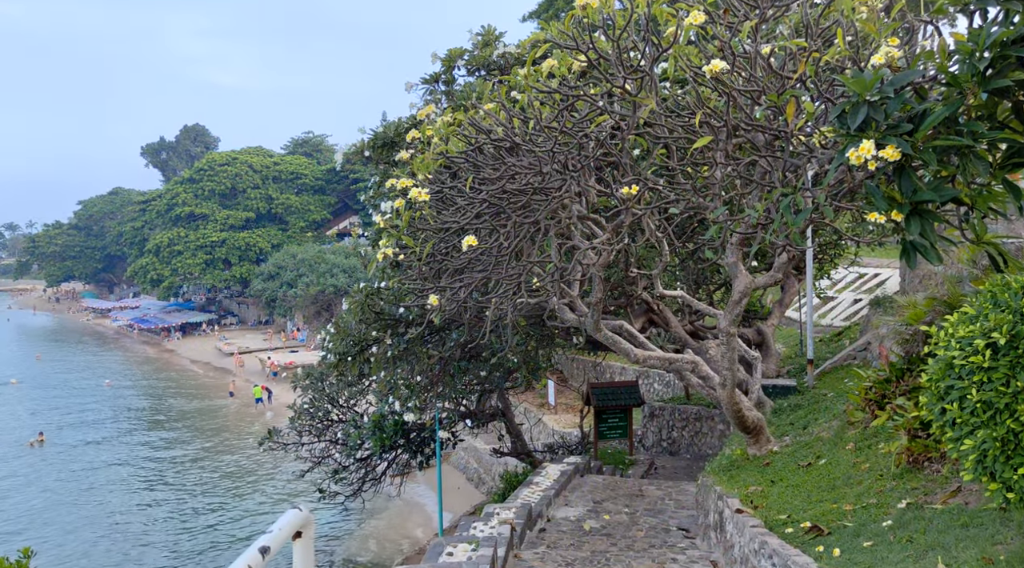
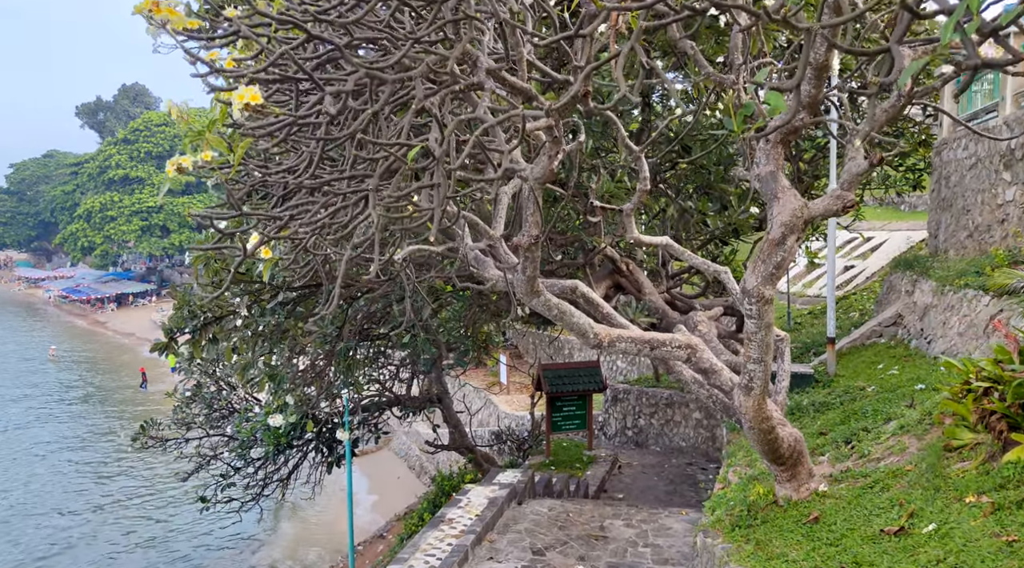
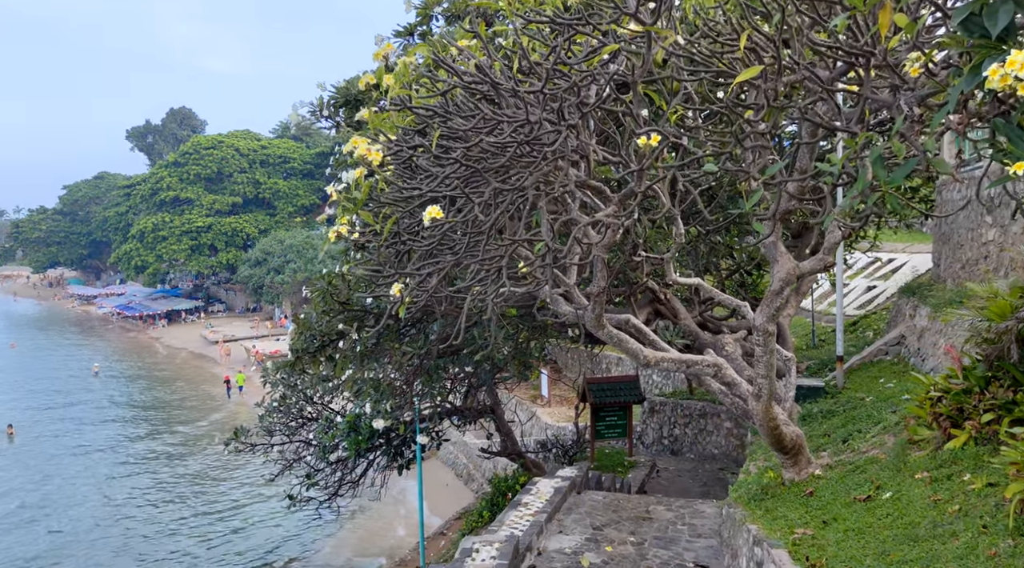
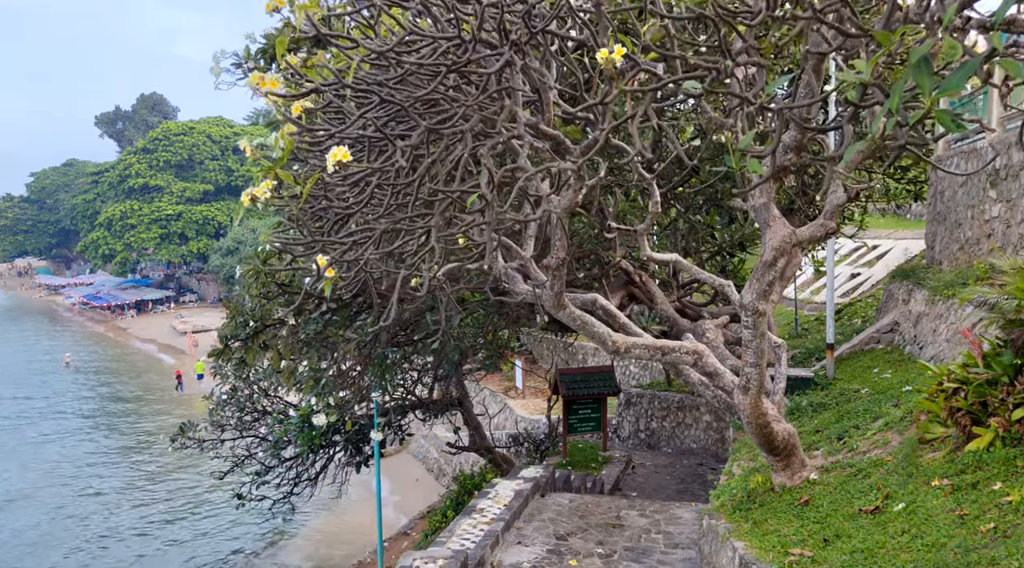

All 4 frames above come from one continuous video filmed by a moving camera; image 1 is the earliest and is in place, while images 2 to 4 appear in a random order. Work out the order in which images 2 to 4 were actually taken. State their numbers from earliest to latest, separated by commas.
3, 4, 2
